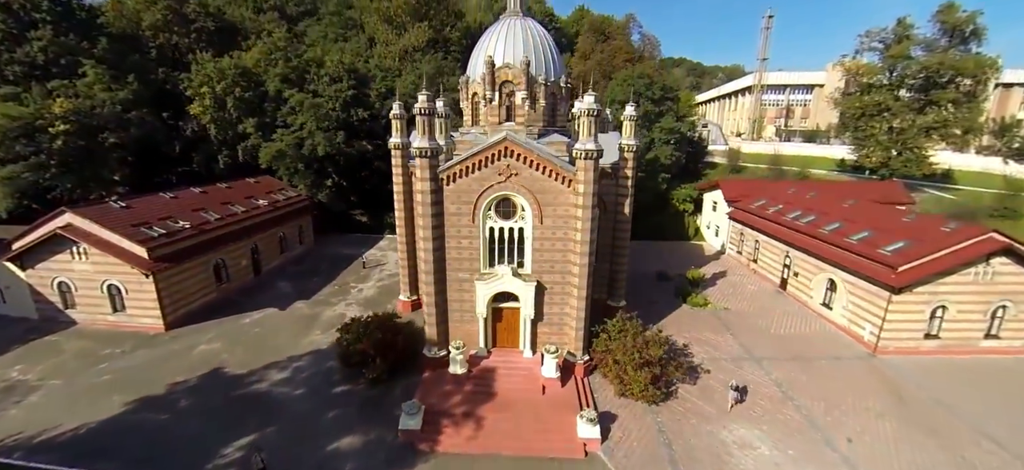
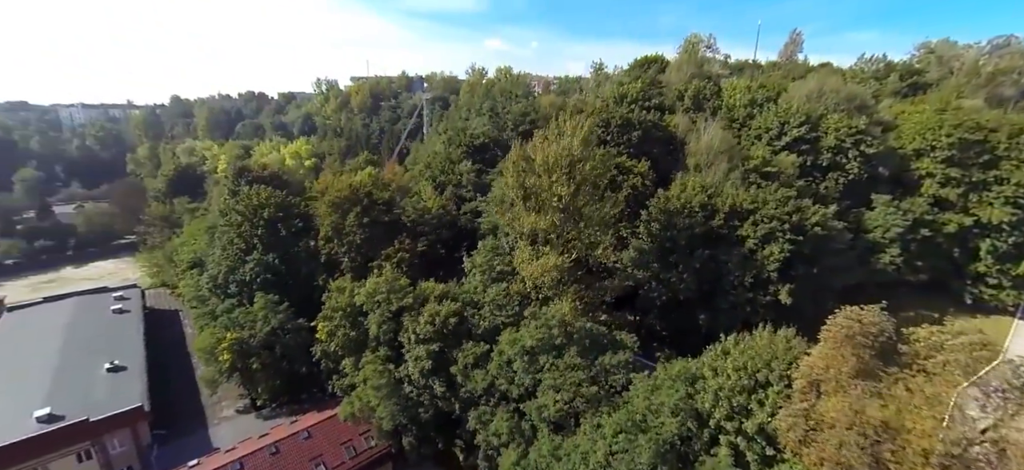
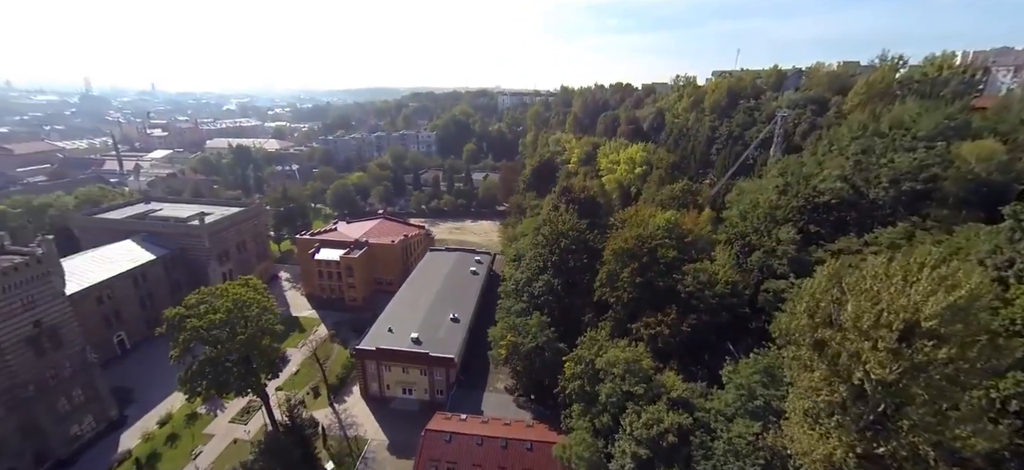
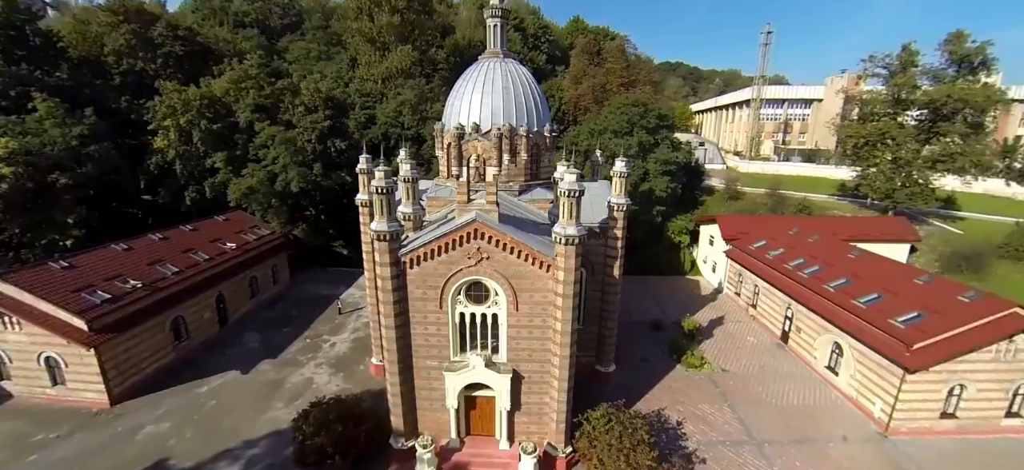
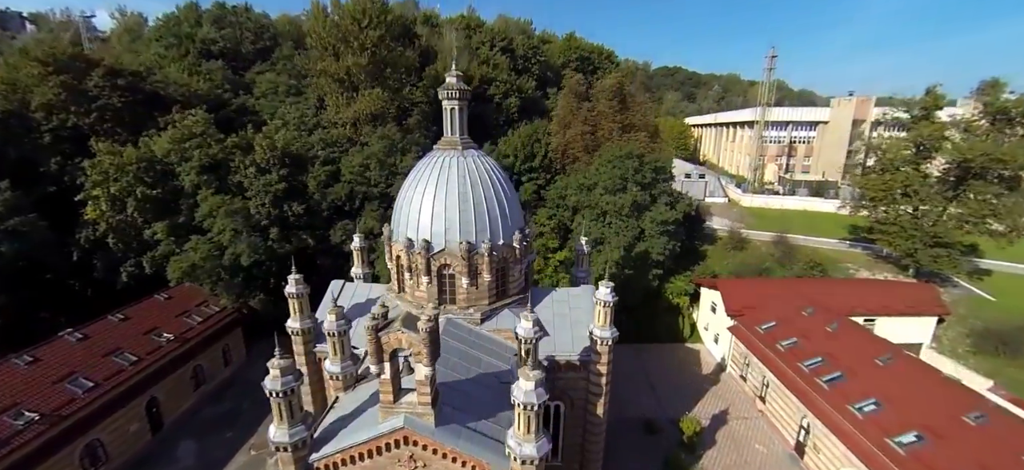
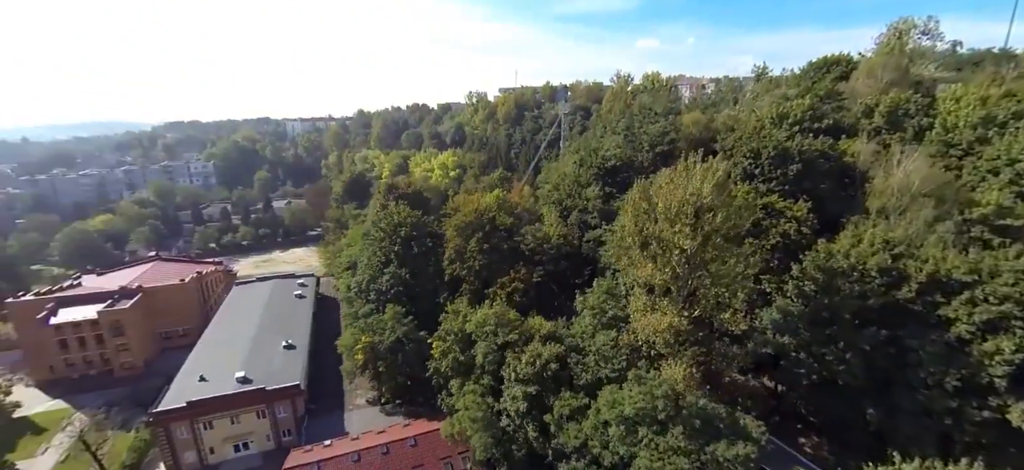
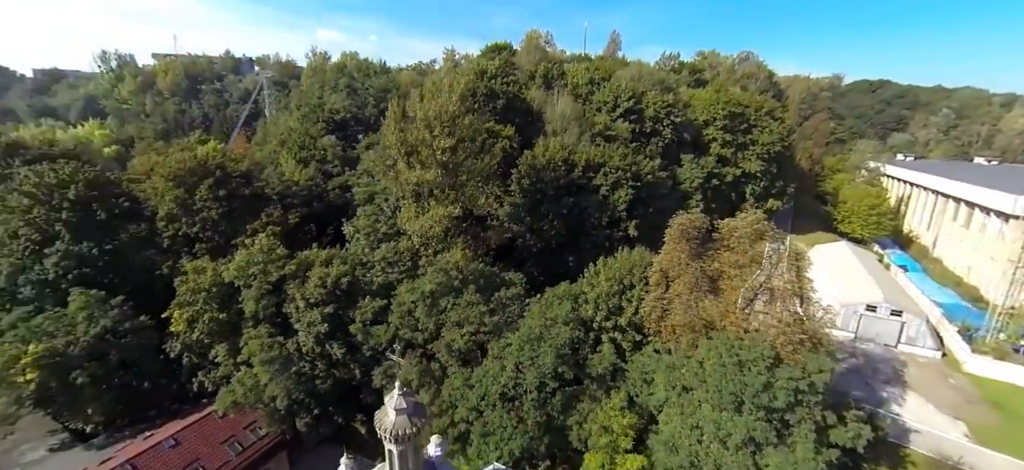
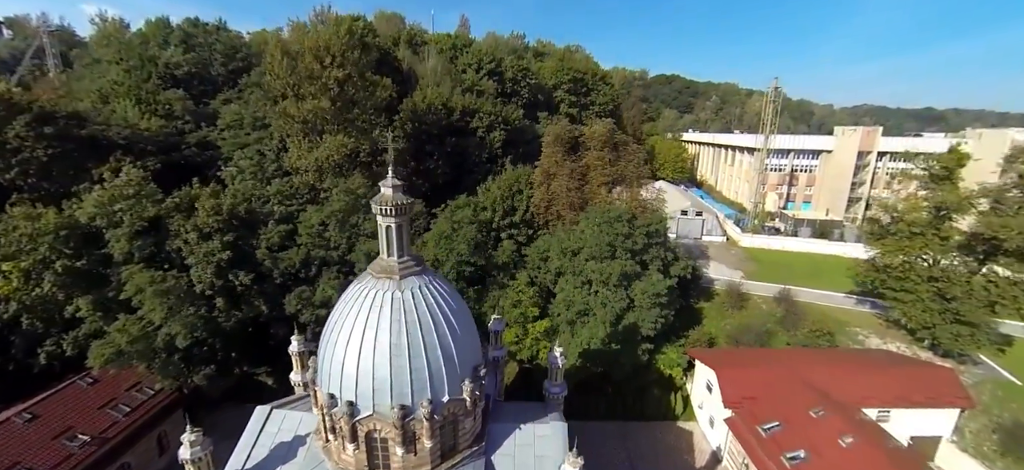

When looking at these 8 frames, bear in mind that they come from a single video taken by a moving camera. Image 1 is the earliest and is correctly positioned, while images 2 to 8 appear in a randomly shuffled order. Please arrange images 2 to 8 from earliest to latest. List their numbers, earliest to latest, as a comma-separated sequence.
4, 5, 8, 7, 2, 6, 3
